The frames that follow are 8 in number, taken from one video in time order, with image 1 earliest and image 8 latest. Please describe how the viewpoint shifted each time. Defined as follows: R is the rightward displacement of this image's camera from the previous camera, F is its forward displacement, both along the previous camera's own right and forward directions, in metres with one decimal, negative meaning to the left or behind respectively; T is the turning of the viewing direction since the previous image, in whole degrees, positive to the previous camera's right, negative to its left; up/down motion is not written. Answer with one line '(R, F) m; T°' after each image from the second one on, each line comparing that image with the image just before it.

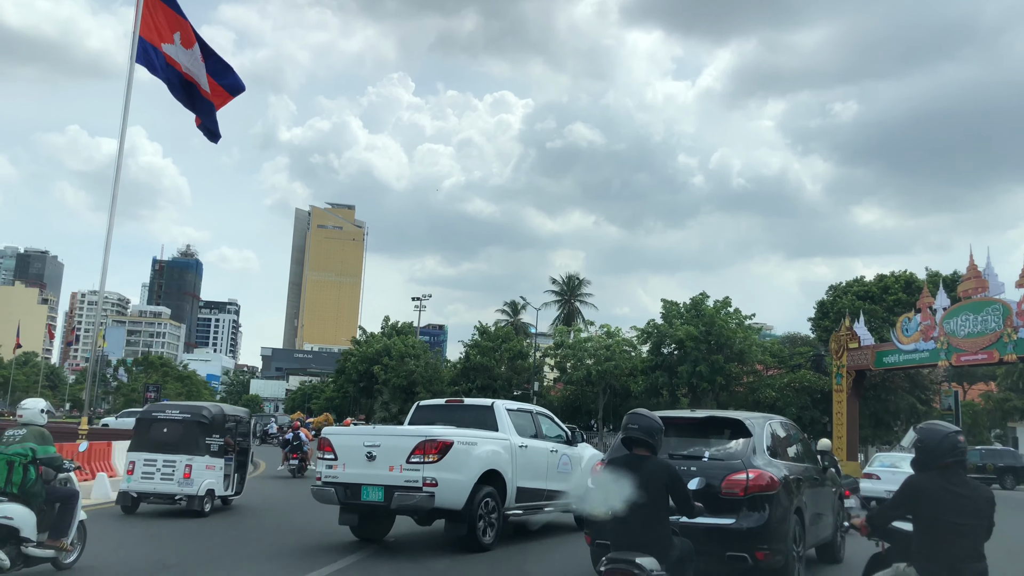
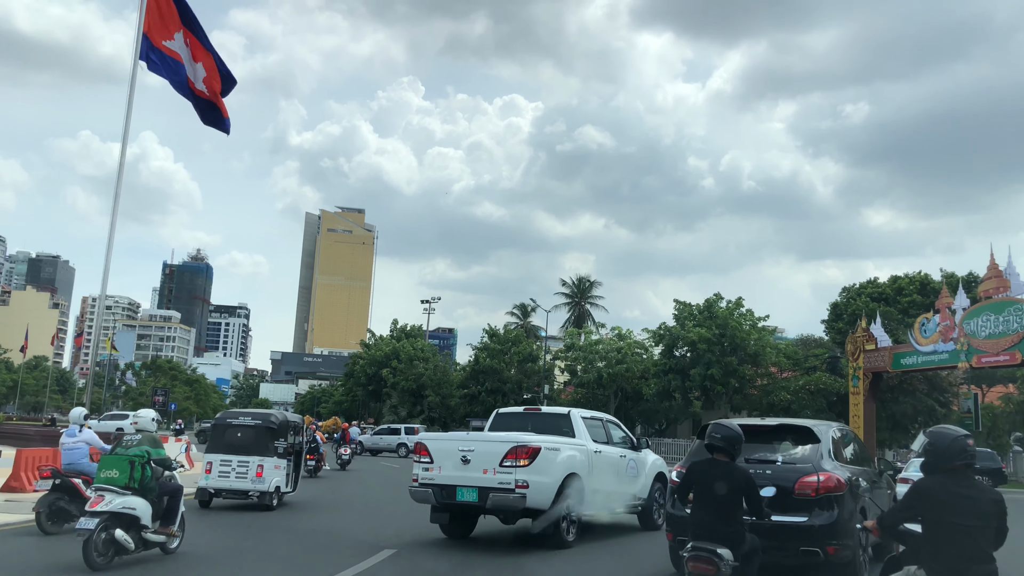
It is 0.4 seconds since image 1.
(0.0, +0.6) m; -1°
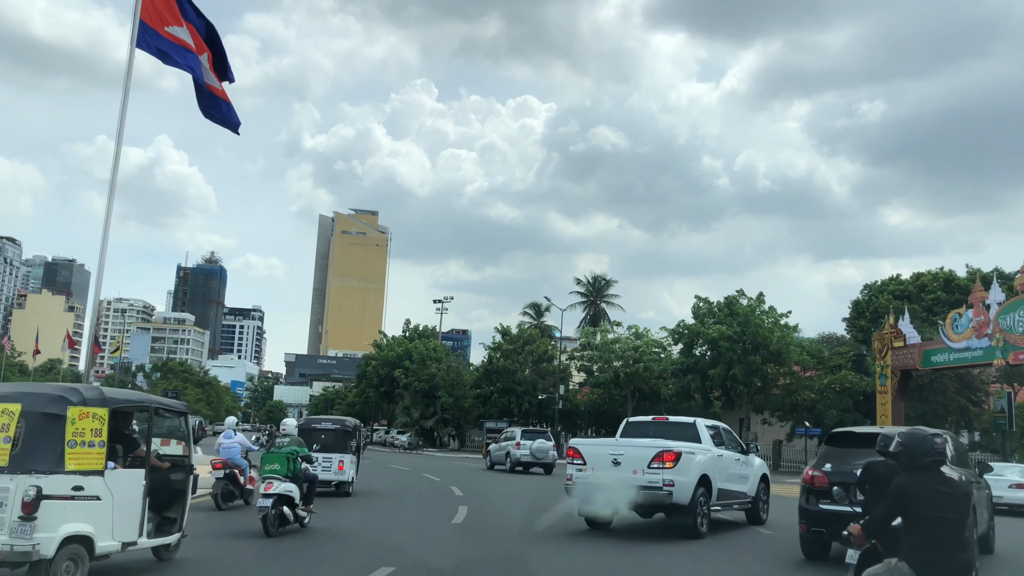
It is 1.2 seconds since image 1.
(0.0, +1.1) m; -1°
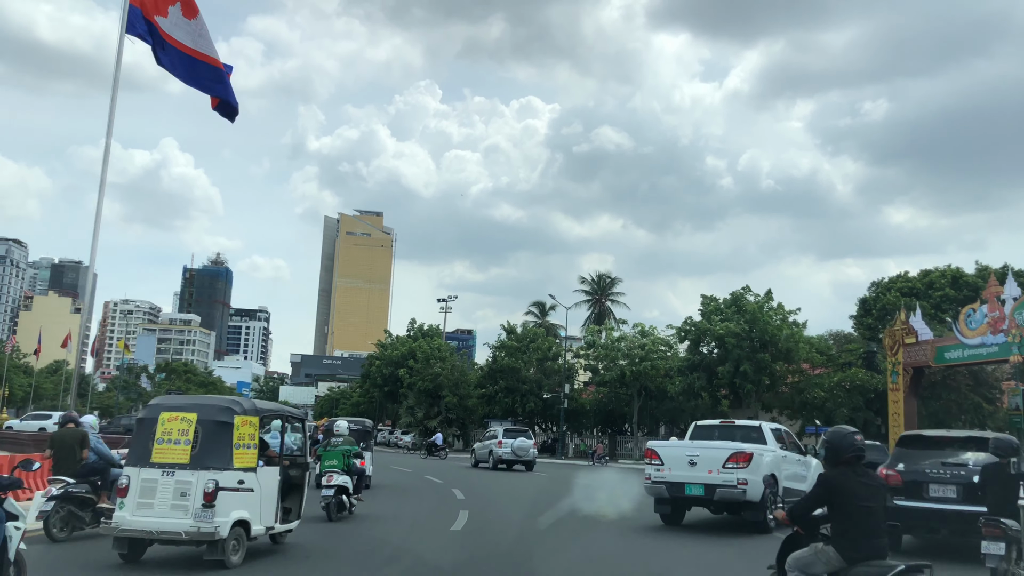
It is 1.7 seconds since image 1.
(0.0, +0.6) m; 0°
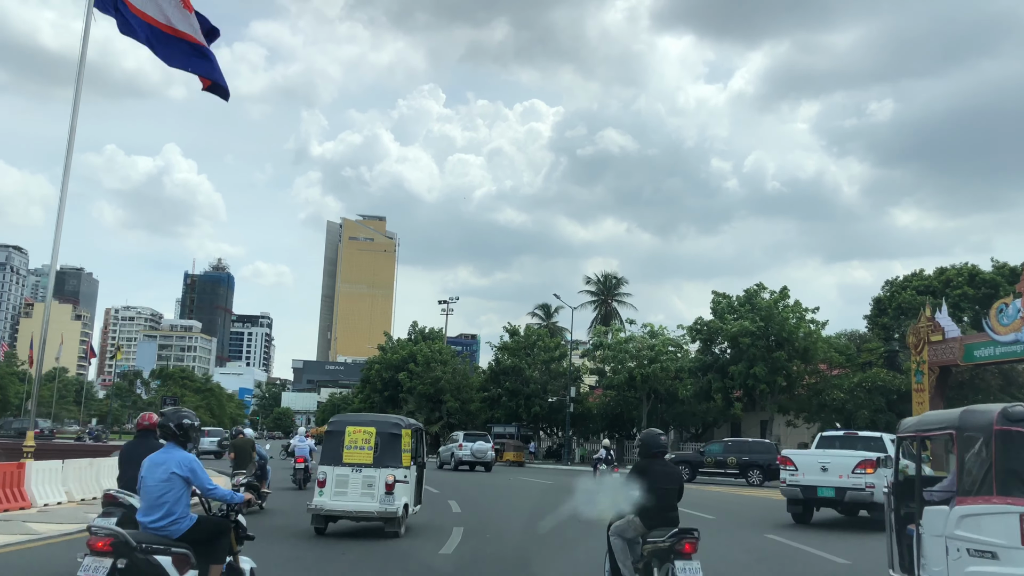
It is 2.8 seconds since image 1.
(0.0, +1.8) m; 0°
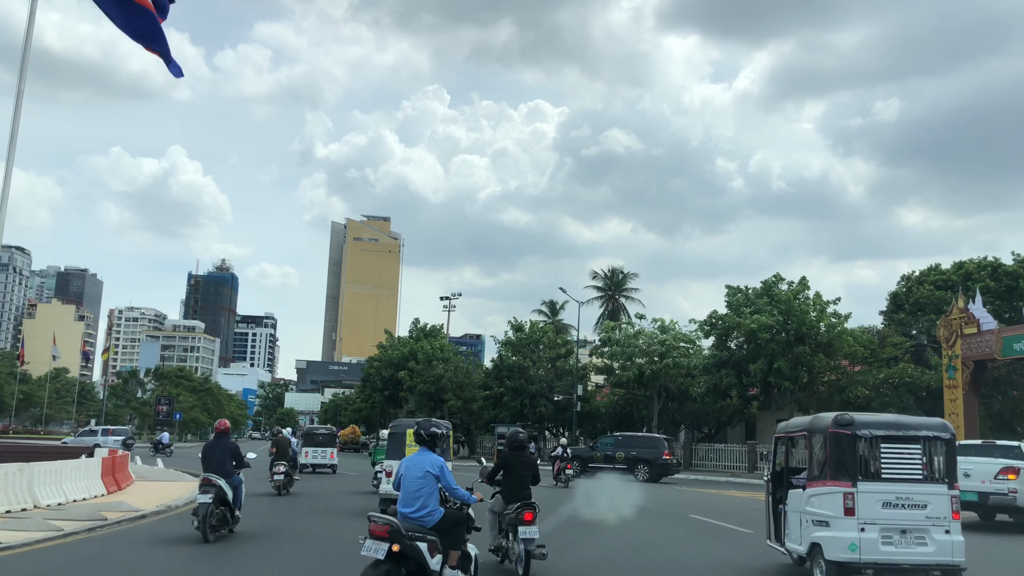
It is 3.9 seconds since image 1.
(+0.1, +2.1) m; 0°
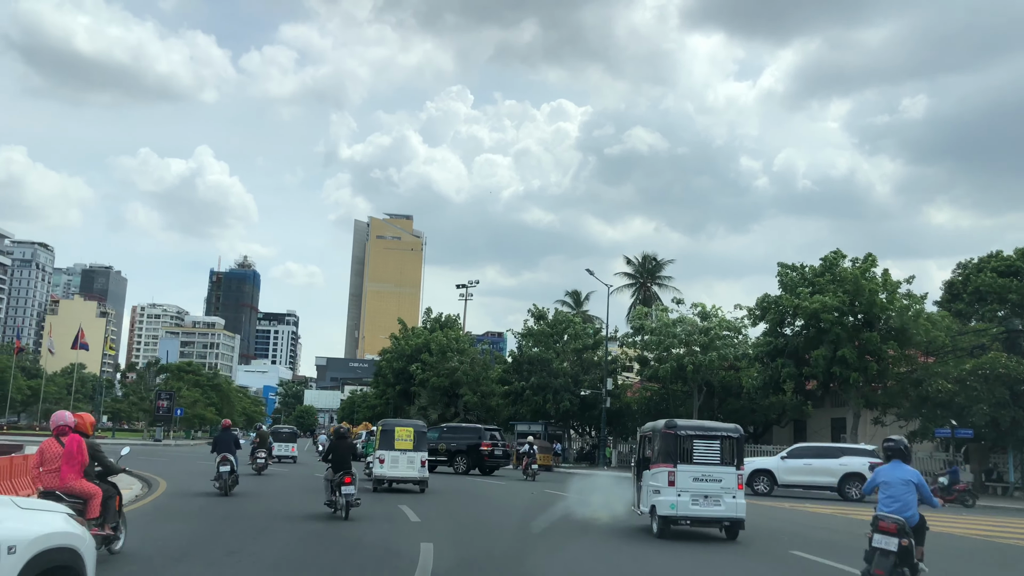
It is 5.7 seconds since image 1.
(0.0, +4.6) m; -1°
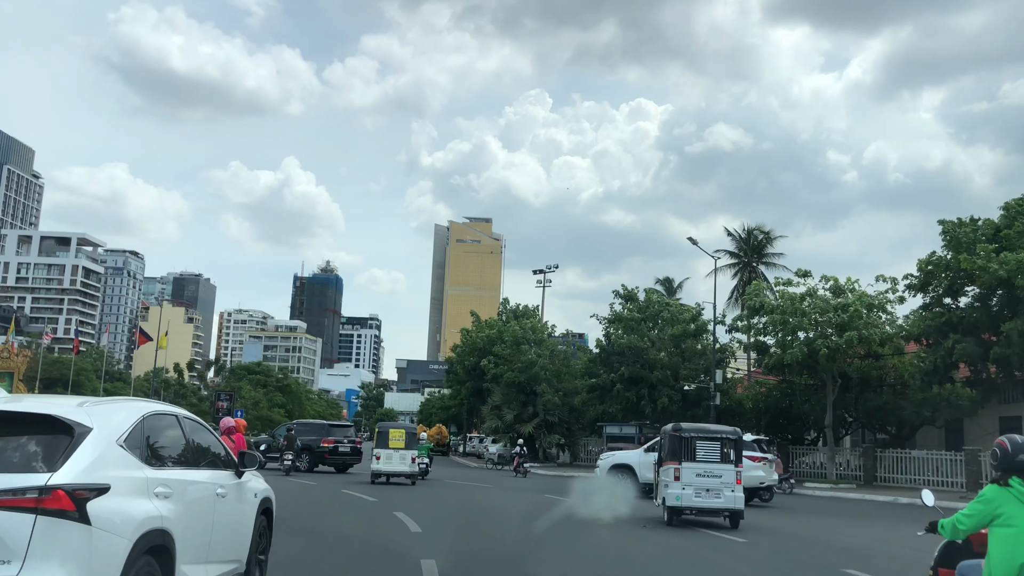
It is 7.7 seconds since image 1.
(-0.2, +6.3) m; -5°
